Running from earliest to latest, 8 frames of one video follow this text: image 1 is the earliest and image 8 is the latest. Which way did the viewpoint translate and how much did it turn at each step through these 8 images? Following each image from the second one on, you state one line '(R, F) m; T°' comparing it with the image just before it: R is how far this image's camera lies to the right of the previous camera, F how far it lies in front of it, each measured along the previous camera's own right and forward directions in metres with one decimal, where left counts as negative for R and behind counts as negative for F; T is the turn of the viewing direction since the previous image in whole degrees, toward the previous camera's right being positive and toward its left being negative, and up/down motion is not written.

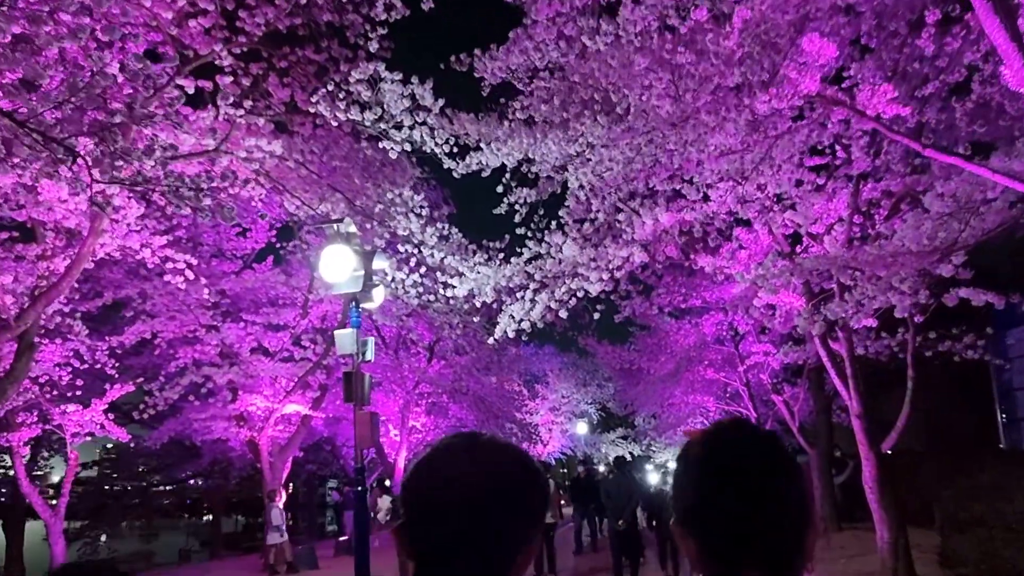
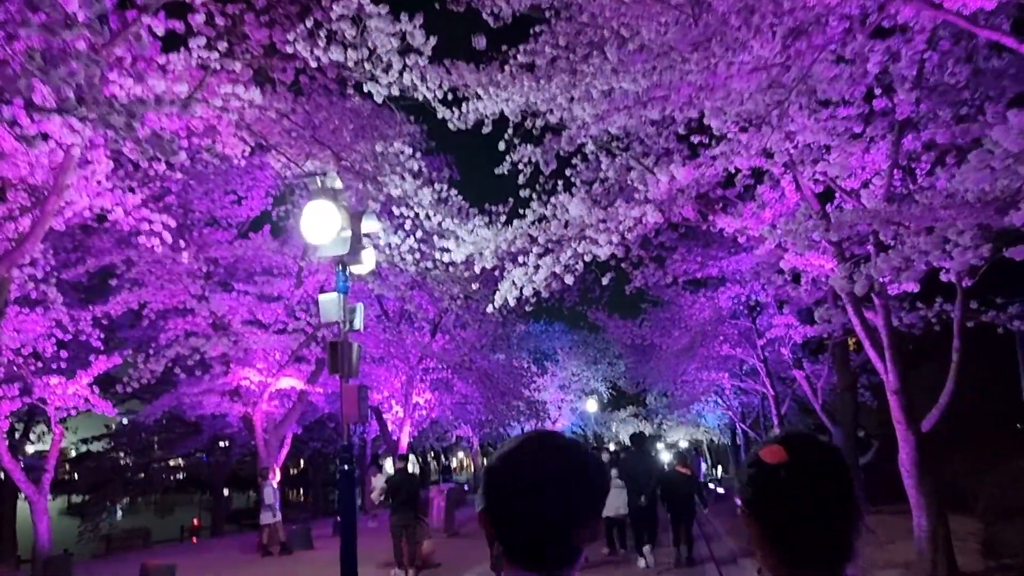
(+0.1, +1.1) m; -1°
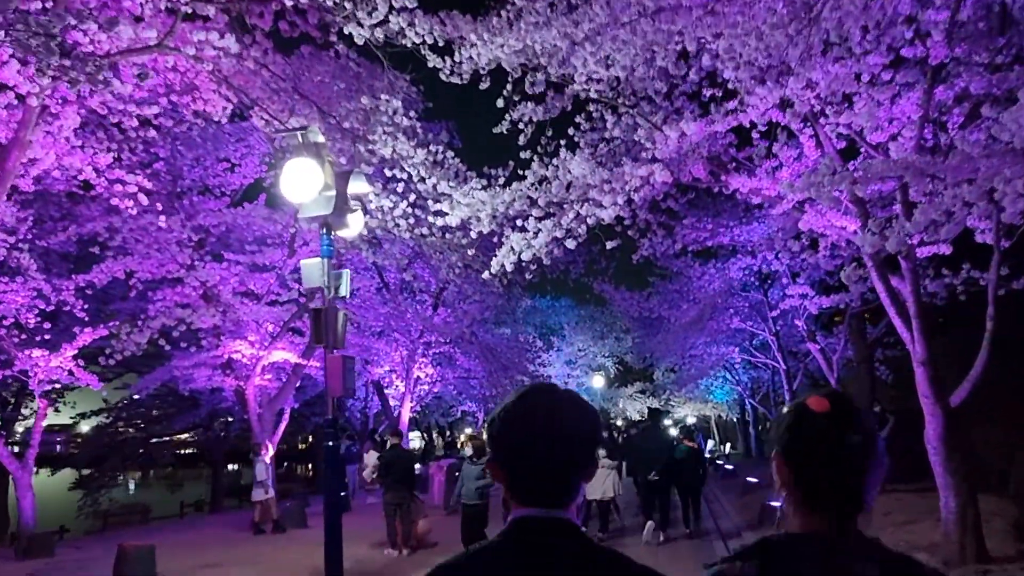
(+0.1, +0.8) m; -1°
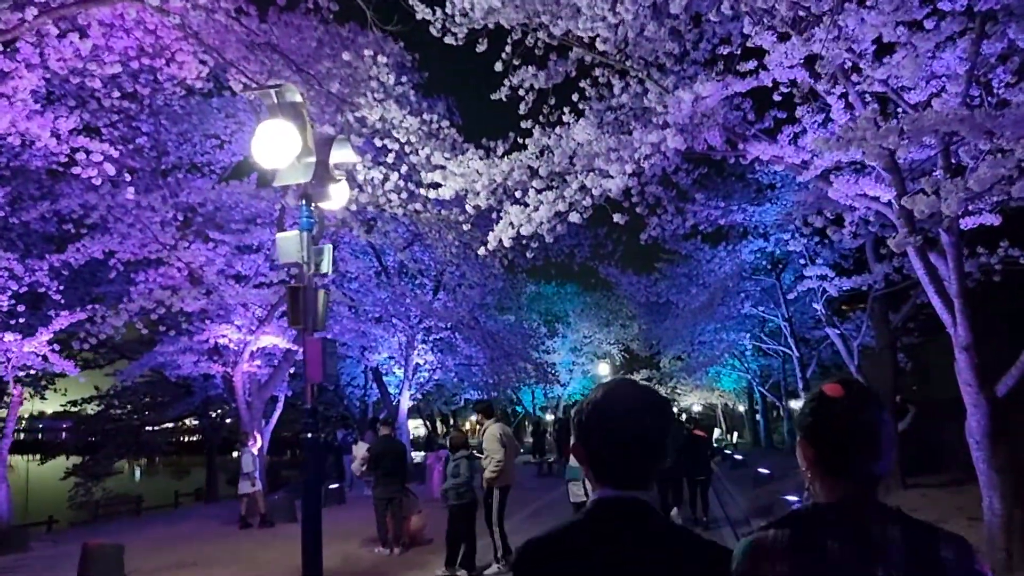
(+0.1, +1.0) m; 0°
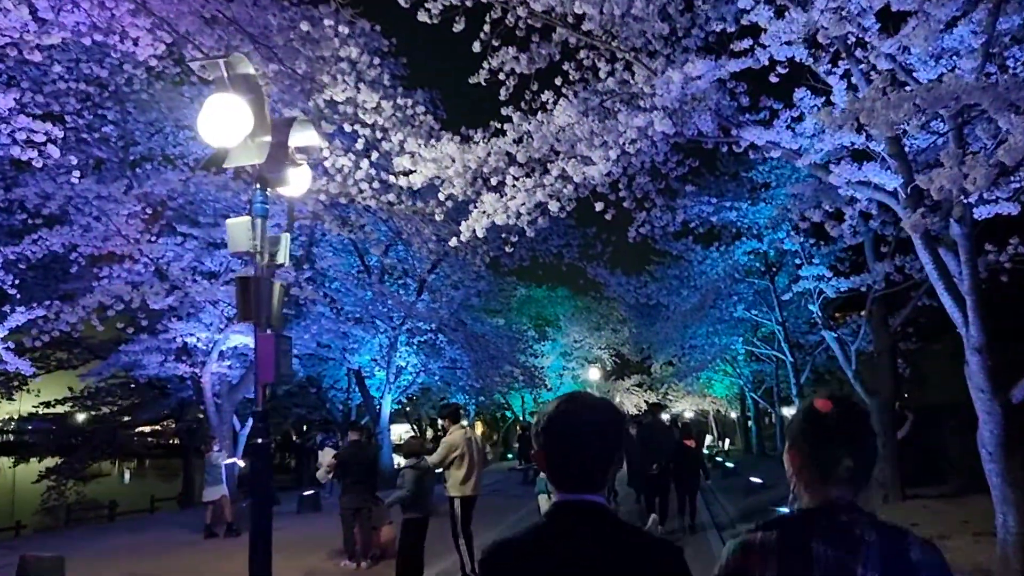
(+0.2, +0.8) m; 0°
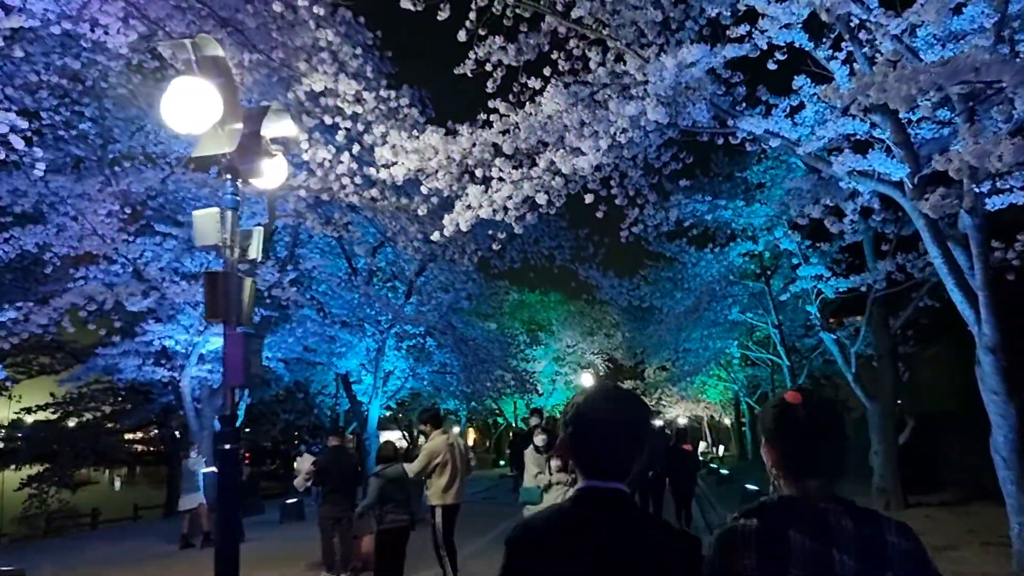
(+0.1, +0.5) m; 0°
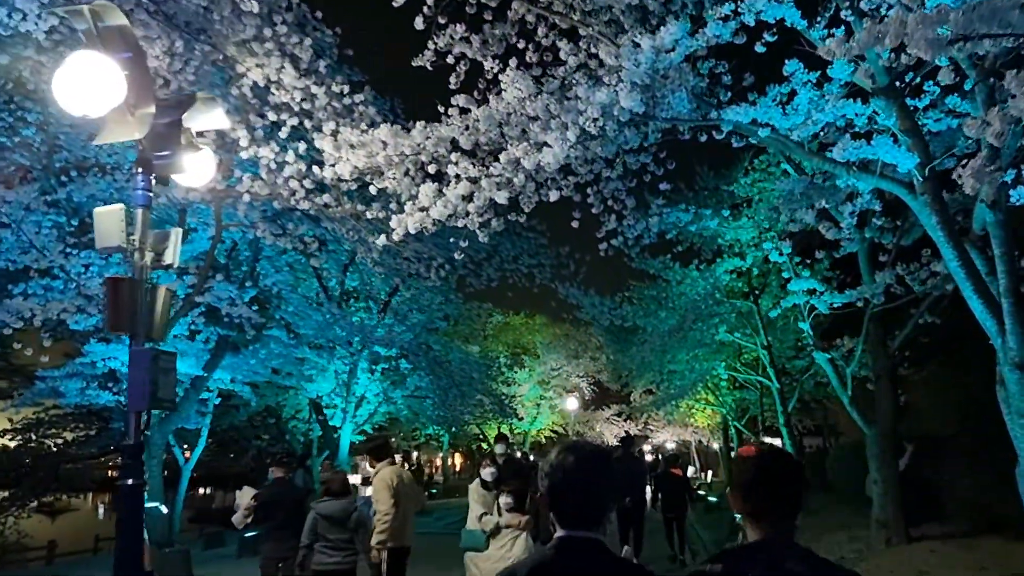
(+0.3, +1.1) m; +1°
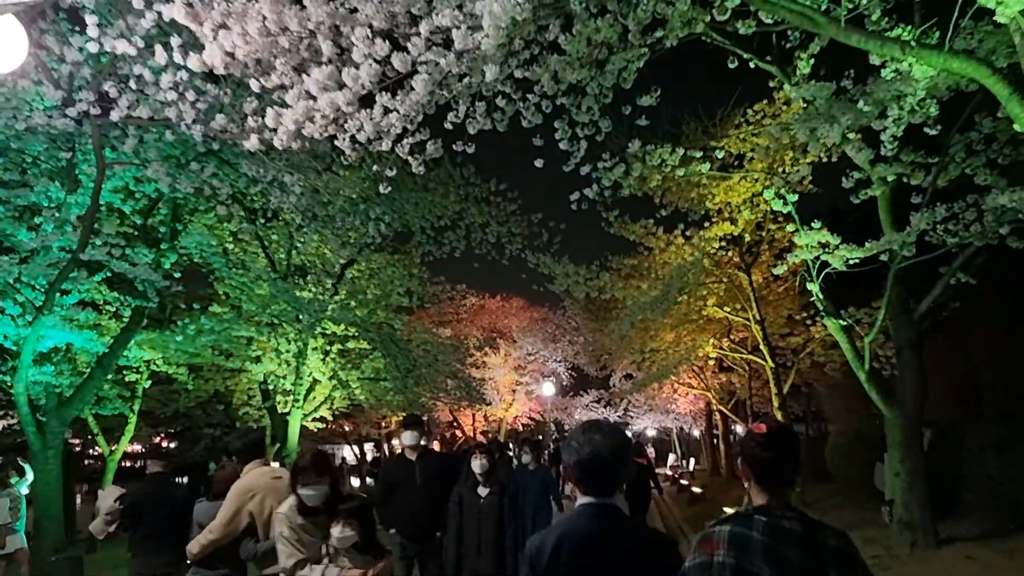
(+0.4, +2.3) m; +1°
